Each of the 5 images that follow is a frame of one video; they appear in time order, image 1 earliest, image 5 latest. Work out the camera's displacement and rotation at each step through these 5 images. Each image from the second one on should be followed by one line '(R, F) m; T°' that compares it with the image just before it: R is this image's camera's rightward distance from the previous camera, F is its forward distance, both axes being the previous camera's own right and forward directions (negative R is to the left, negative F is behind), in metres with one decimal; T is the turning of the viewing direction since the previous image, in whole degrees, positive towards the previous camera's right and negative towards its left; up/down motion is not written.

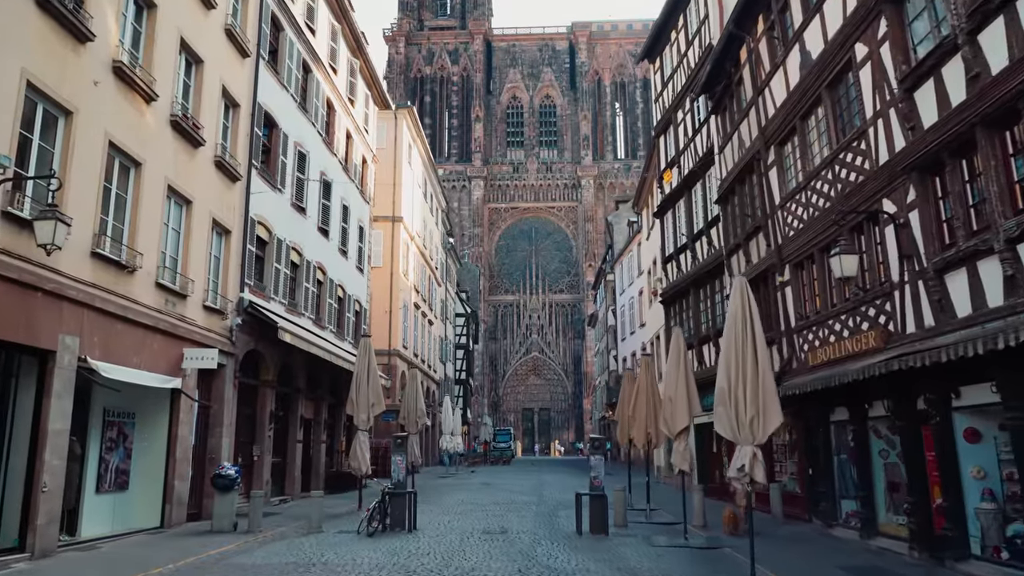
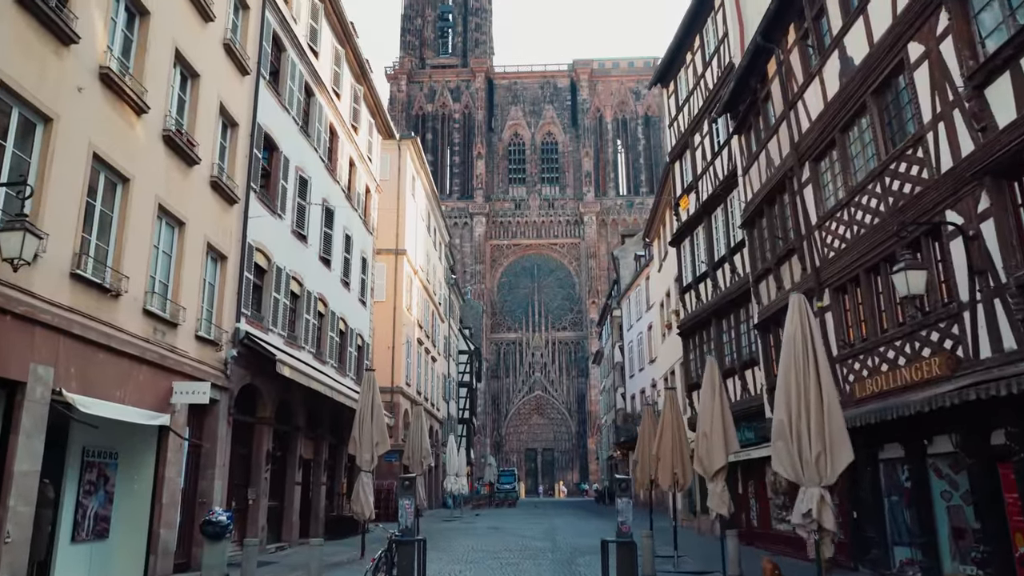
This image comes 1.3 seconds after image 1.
(-0.3, +1.0) m; 0°
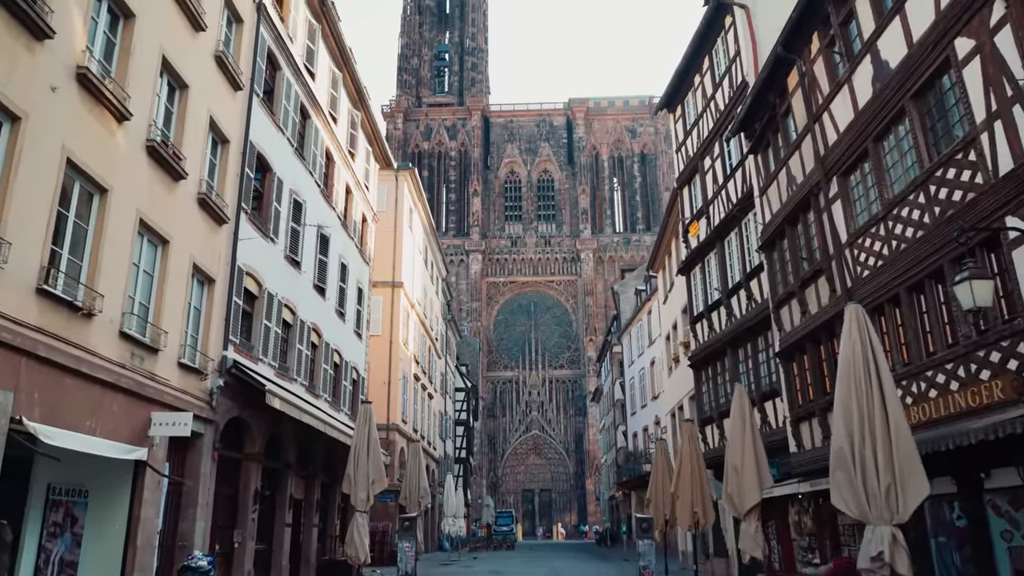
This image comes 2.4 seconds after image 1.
(-0.2, +0.9) m; 0°
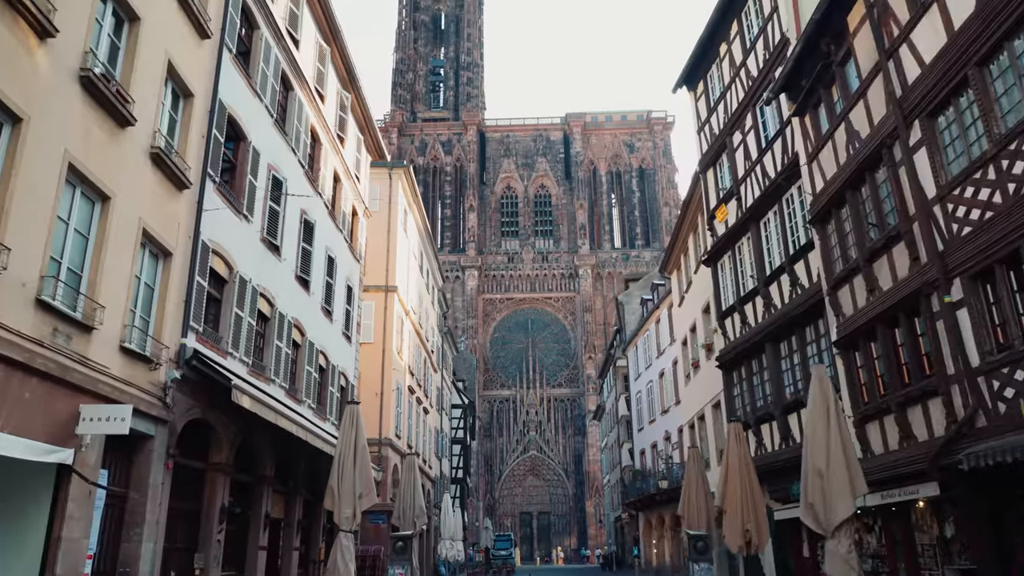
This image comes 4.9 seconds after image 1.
(-0.3, +2.2) m; 0°
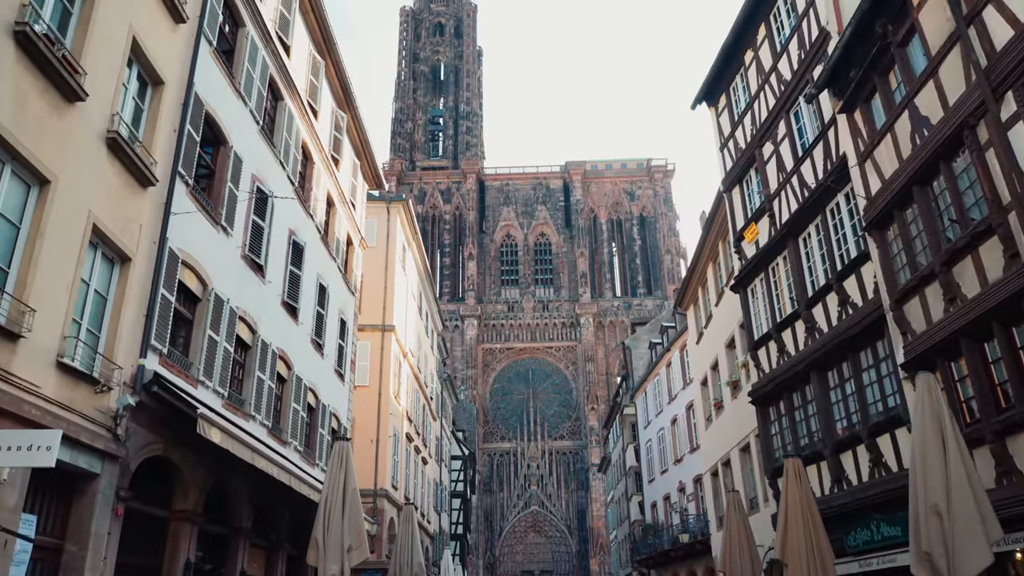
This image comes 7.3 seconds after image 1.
(-0.3, +1.7) m; 0°
